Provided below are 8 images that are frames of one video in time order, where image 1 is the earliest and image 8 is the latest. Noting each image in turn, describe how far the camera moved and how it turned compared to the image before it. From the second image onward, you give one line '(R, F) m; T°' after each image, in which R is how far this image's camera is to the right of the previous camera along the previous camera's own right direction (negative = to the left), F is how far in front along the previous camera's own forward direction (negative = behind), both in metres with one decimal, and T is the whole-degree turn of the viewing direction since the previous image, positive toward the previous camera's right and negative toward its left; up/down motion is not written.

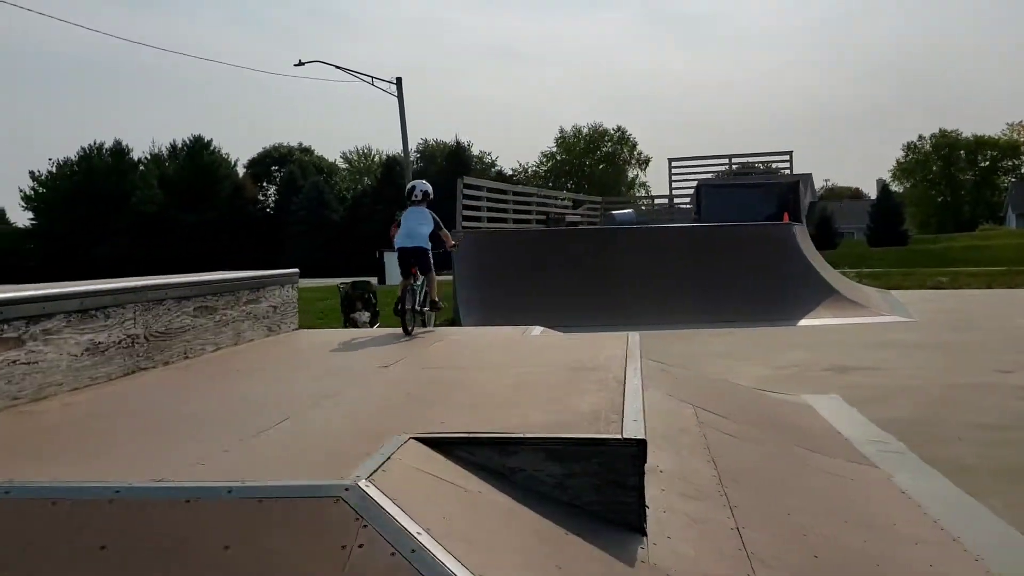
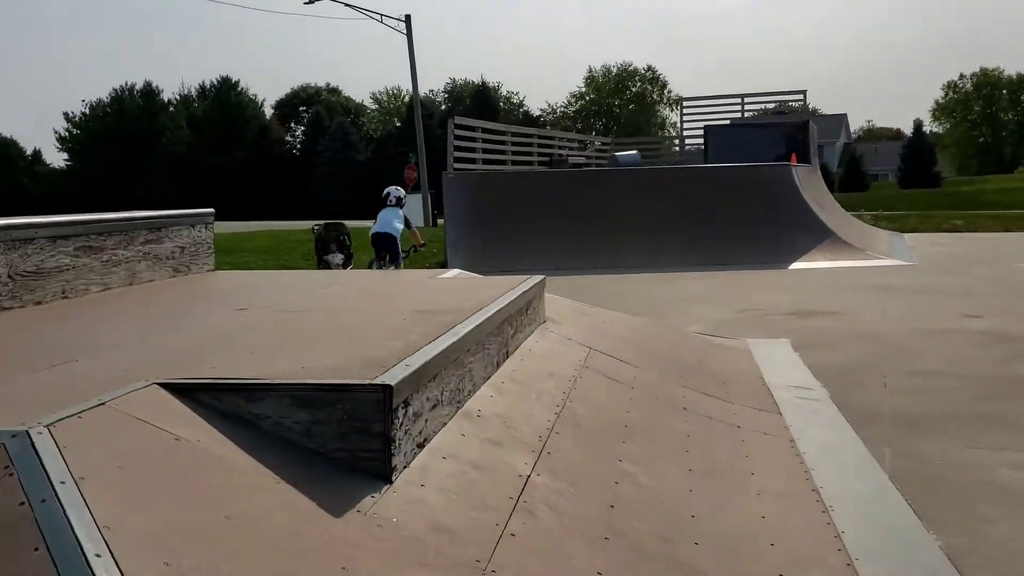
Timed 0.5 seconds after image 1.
(+0.9, +0.2) m; -2°
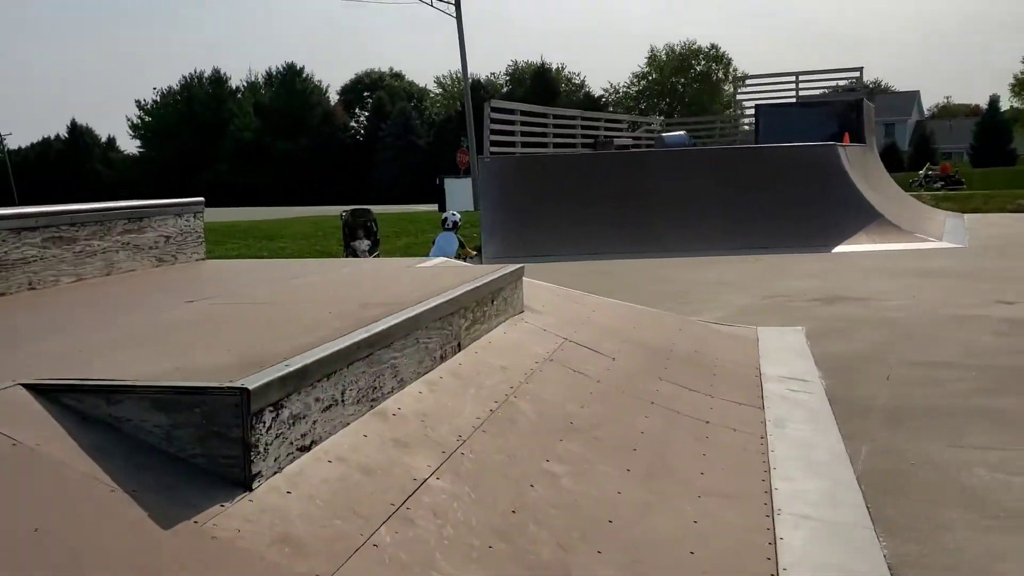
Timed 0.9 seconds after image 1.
(+0.6, +0.2) m; -4°
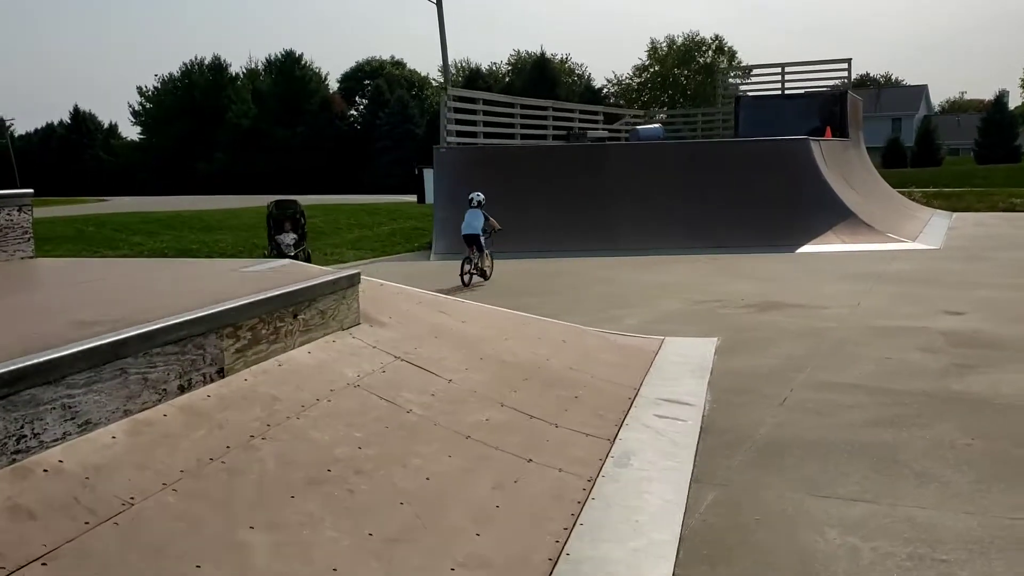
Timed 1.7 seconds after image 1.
(+1.0, +0.8) m; -1°
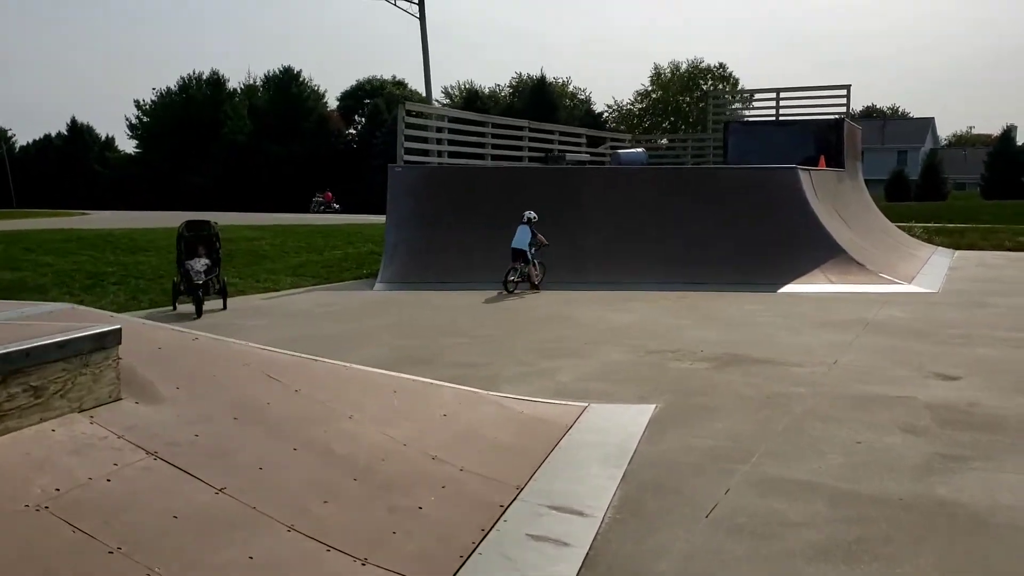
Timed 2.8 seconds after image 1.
(+0.7, +1.5) m; 0°
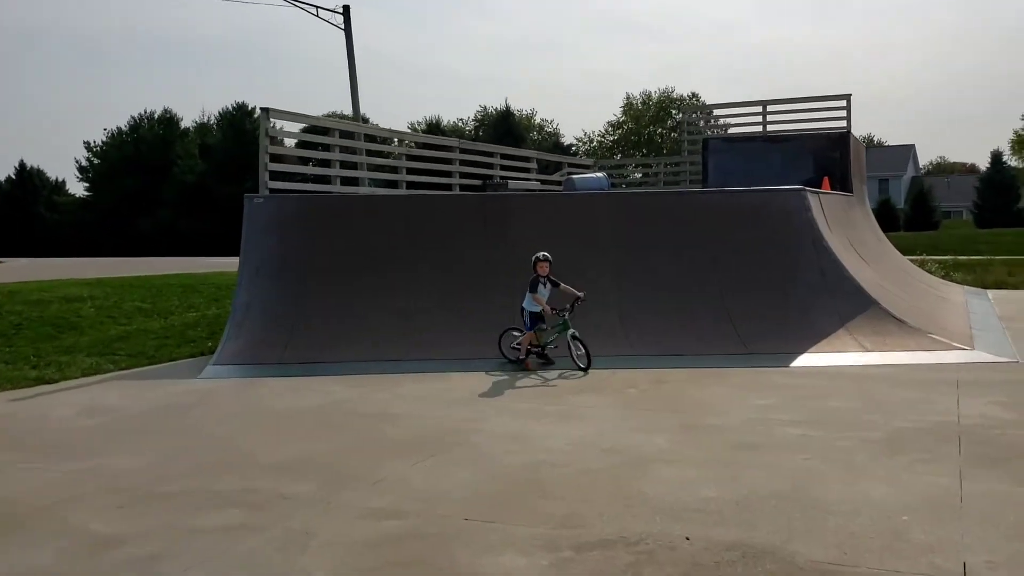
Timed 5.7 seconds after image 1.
(+0.8, +4.5) m; +1°
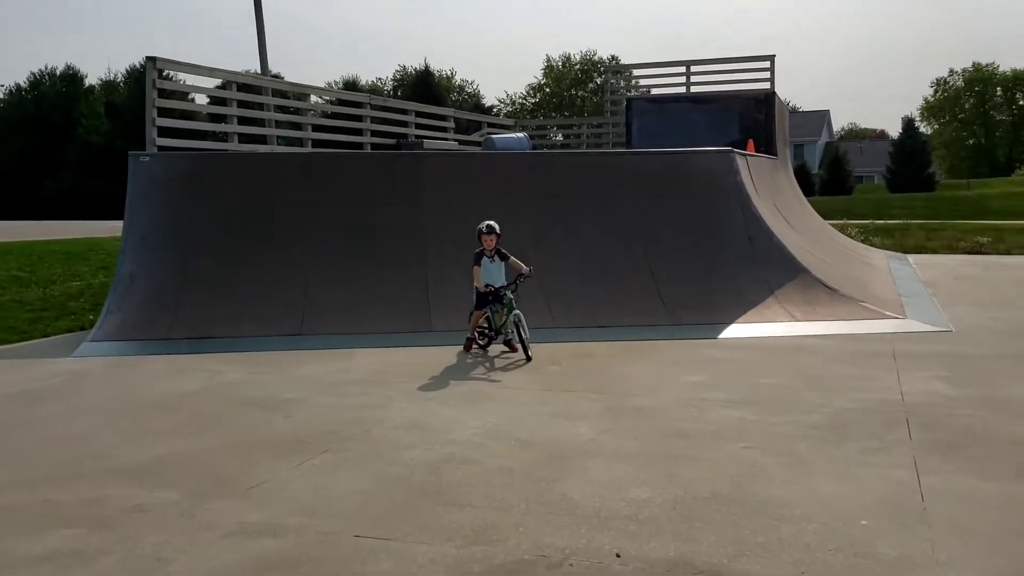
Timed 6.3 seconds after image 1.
(+0.1, +0.8) m; +4°
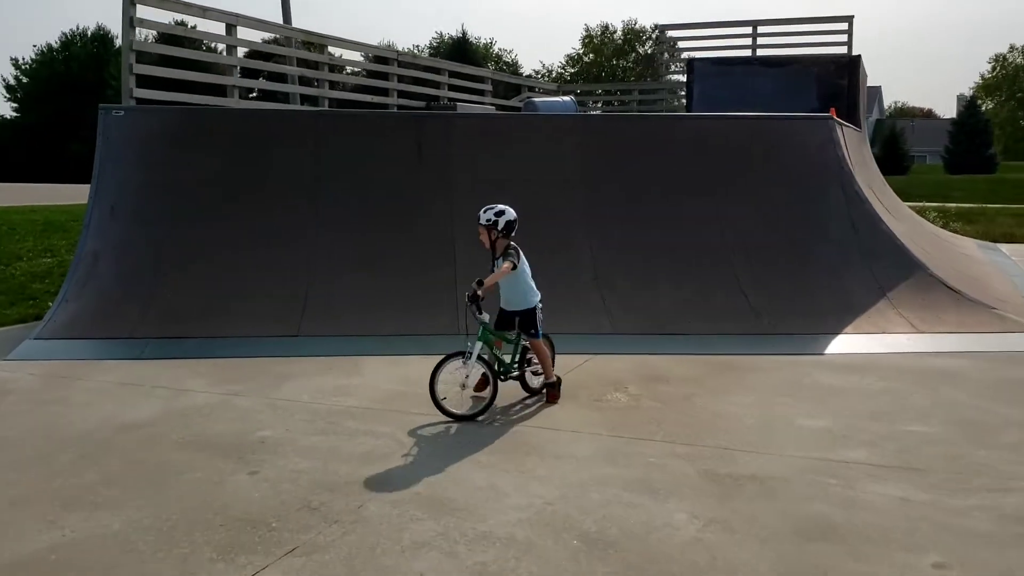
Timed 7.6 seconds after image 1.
(-0.1, +1.9) m; -2°
